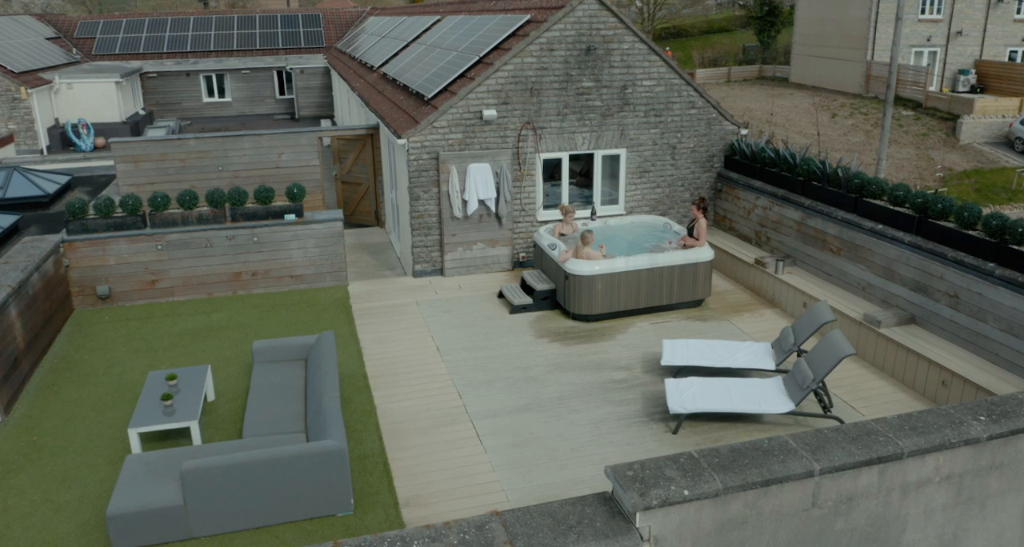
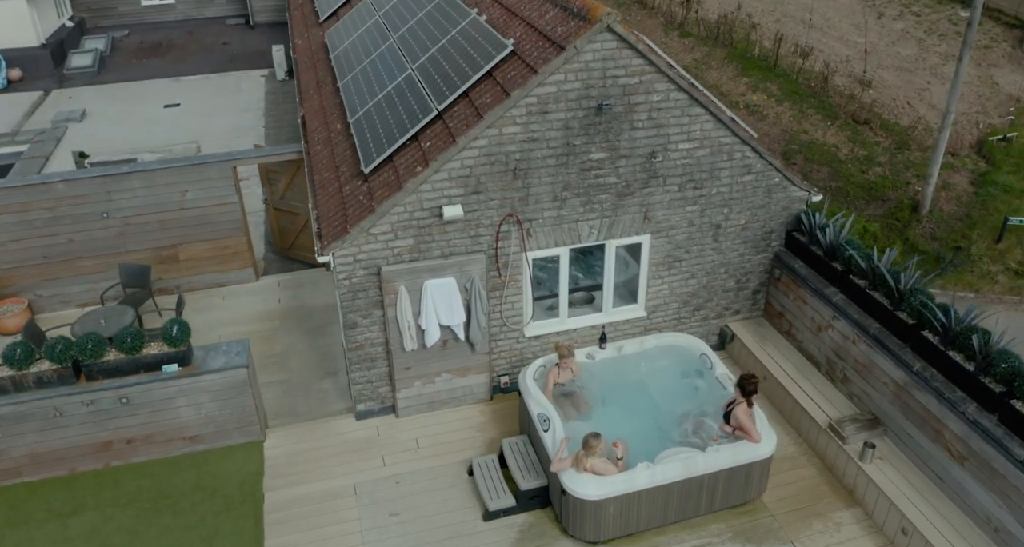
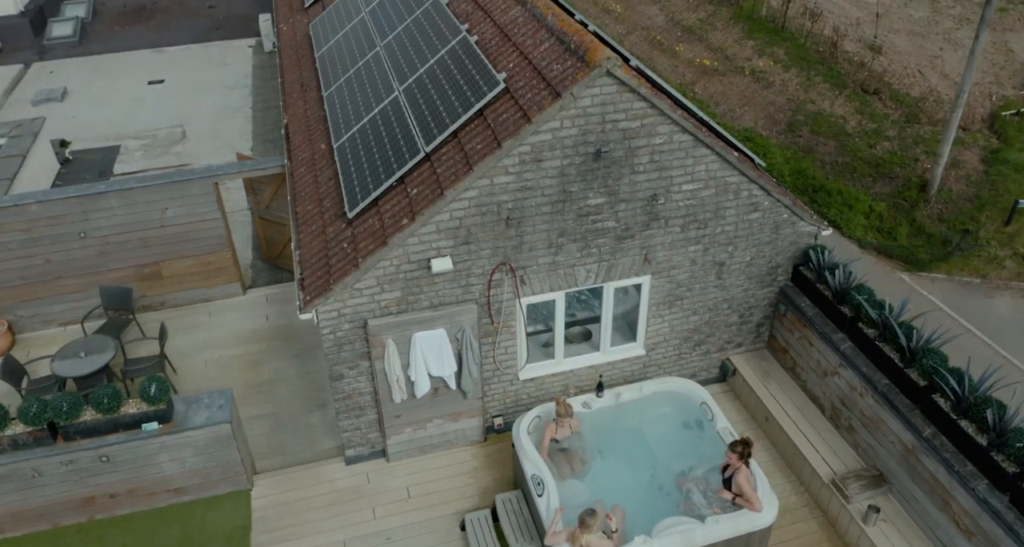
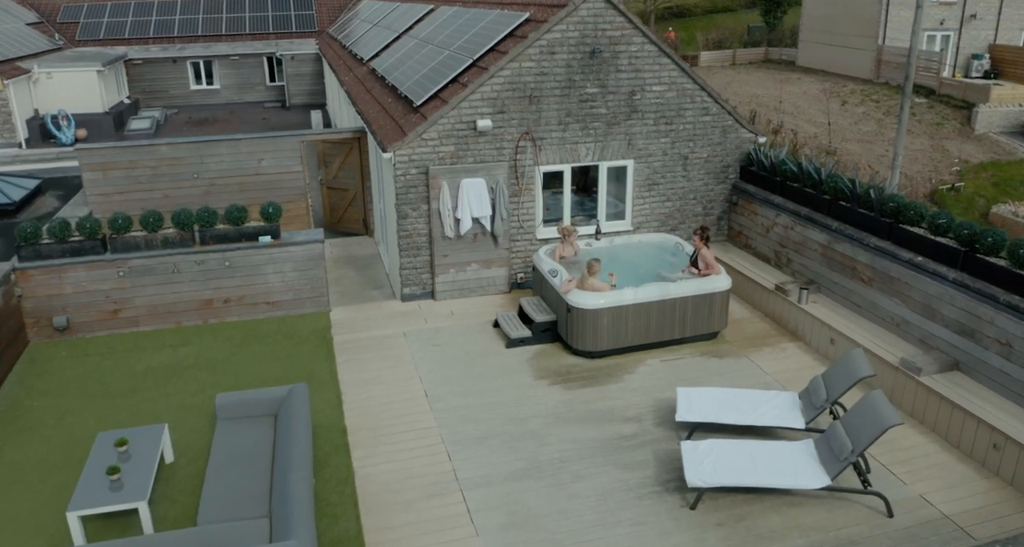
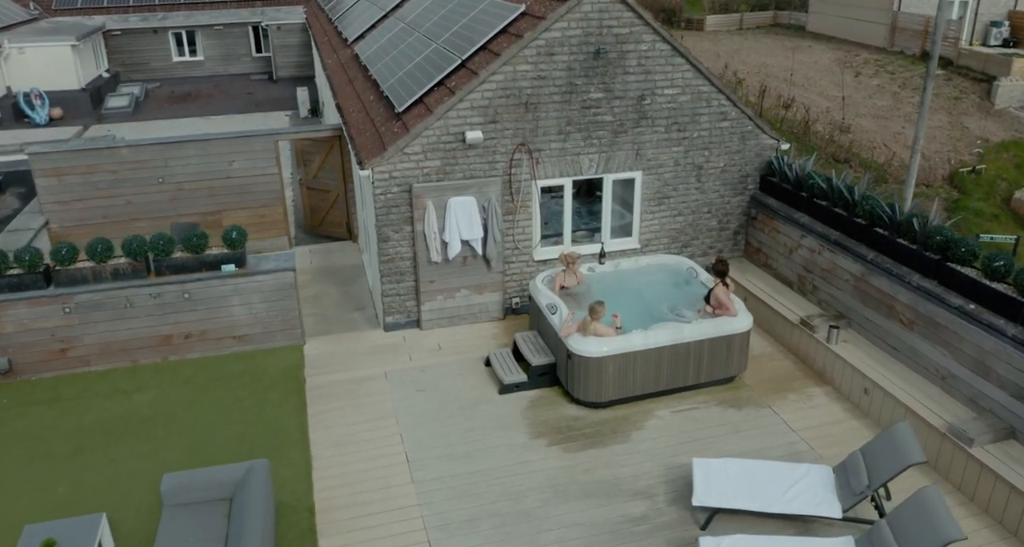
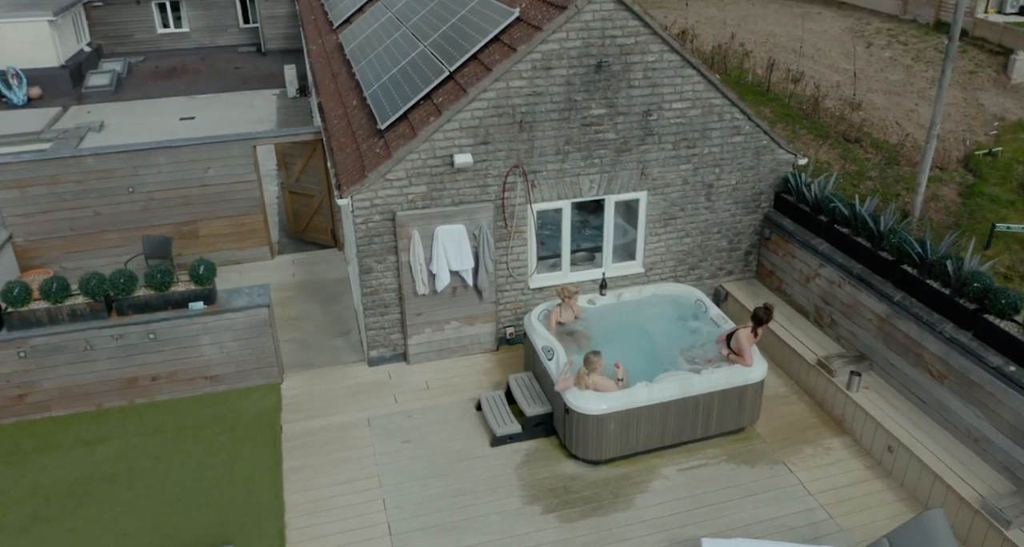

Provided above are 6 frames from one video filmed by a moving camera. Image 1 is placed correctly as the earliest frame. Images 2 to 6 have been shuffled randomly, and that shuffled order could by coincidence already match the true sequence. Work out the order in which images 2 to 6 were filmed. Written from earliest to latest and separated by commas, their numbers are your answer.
4, 5, 6, 2, 3
